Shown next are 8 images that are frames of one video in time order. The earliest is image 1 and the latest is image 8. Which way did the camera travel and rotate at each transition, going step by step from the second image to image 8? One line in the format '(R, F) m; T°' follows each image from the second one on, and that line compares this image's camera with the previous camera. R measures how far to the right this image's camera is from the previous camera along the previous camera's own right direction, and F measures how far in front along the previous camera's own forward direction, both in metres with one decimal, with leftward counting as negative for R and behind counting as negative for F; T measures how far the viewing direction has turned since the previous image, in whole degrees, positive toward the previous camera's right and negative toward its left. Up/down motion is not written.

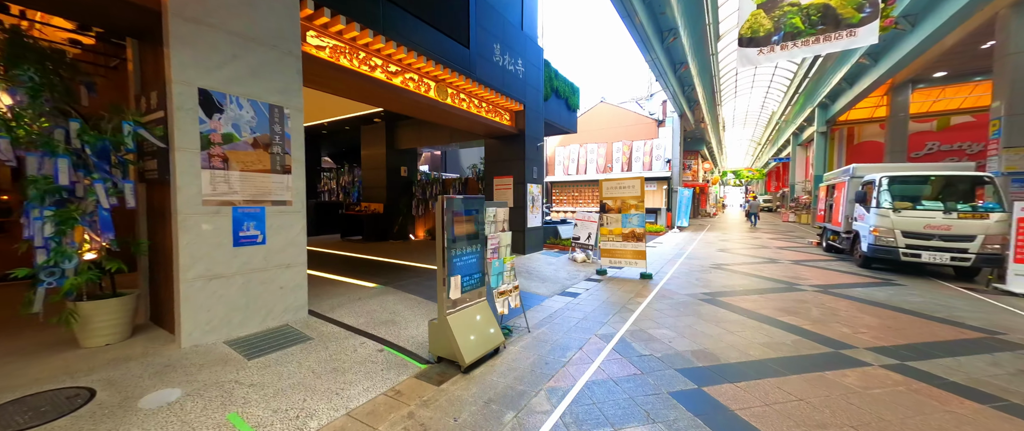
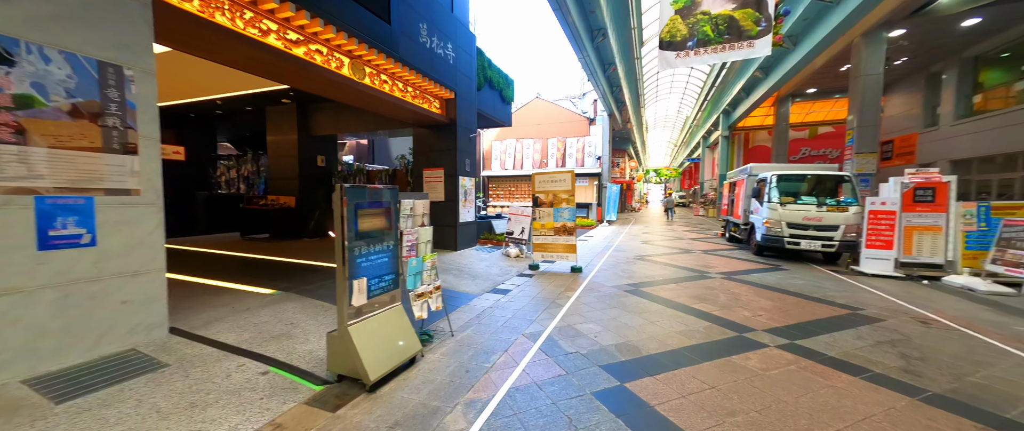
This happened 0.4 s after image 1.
(+0.2, +0.3) m; +10°
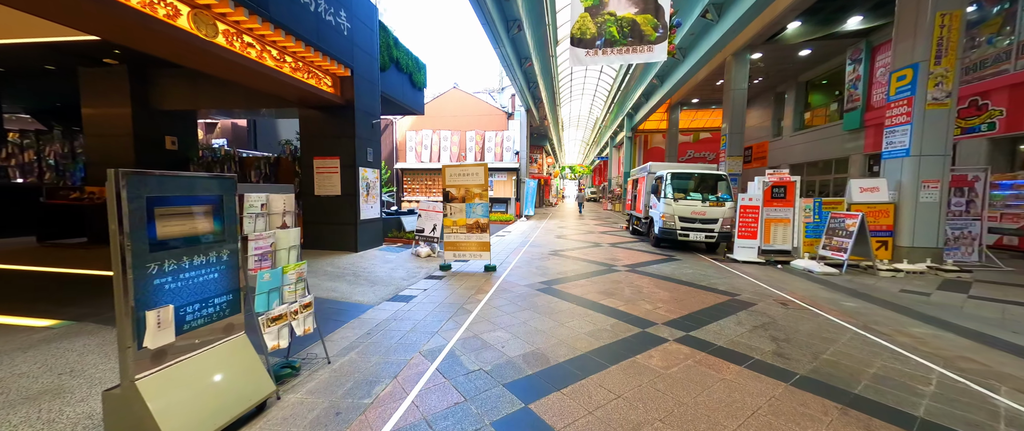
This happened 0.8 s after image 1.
(+0.3, +0.4) m; +13°
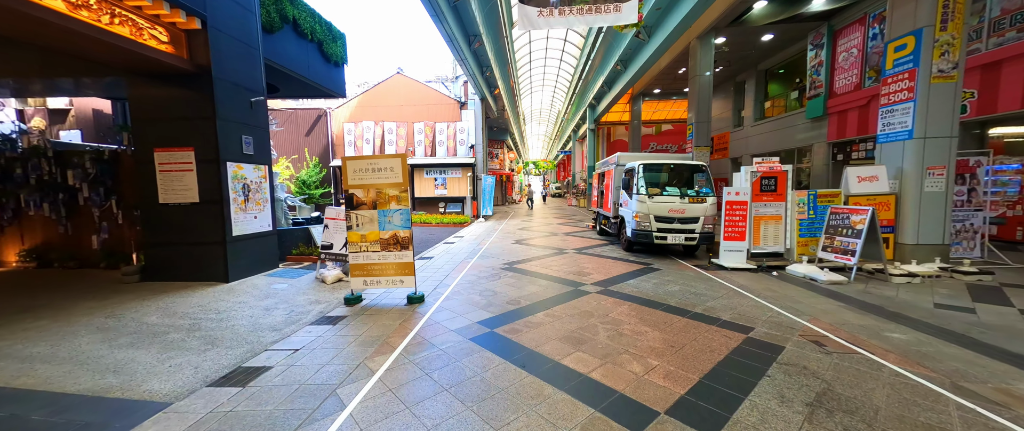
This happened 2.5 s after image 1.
(+0.5, +1.9) m; +6°
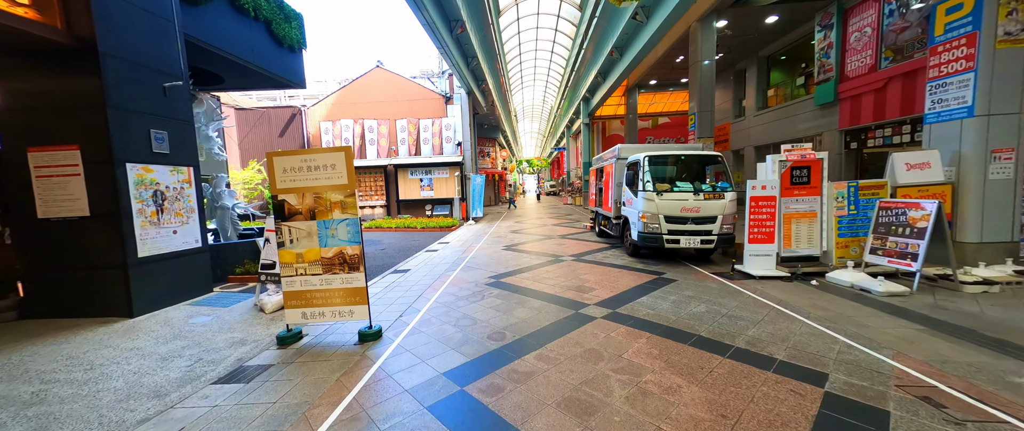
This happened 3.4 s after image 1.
(+0.2, +1.2) m; +1°
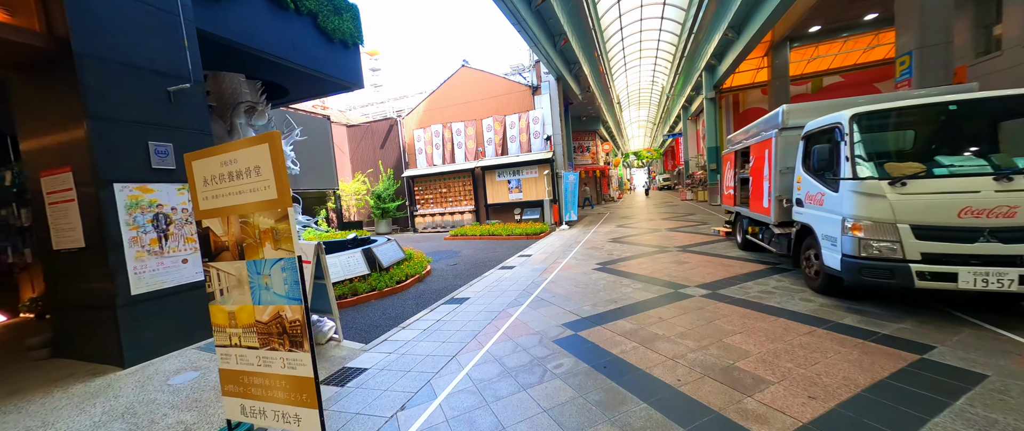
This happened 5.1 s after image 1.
(+0.3, +2.3) m; -18°
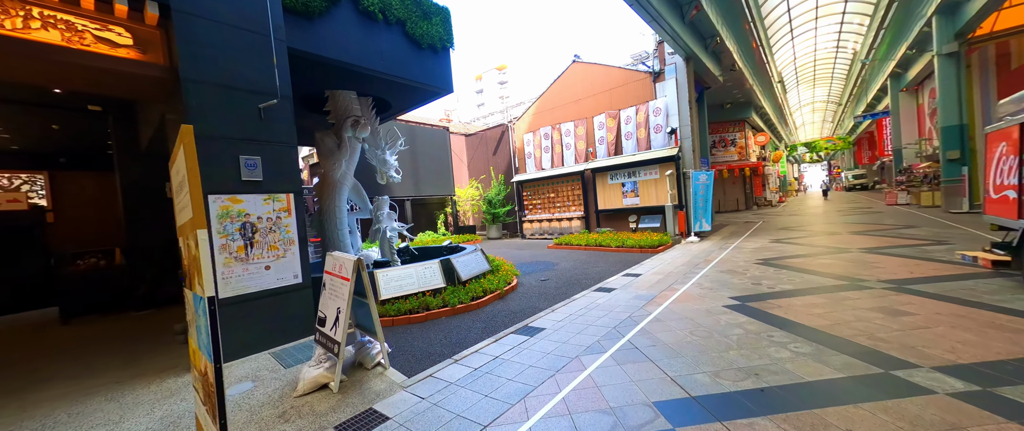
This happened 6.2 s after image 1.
(+0.5, +1.3) m; -21°
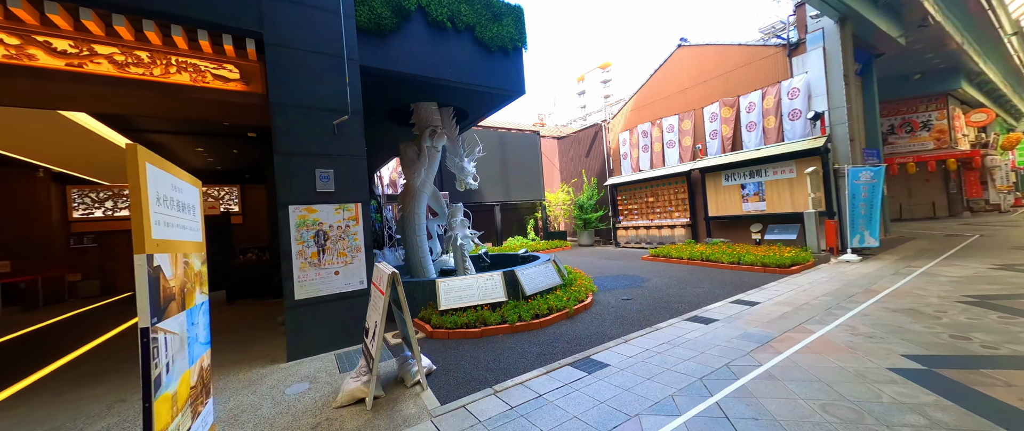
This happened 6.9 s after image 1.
(+0.6, +0.7) m; -18°
